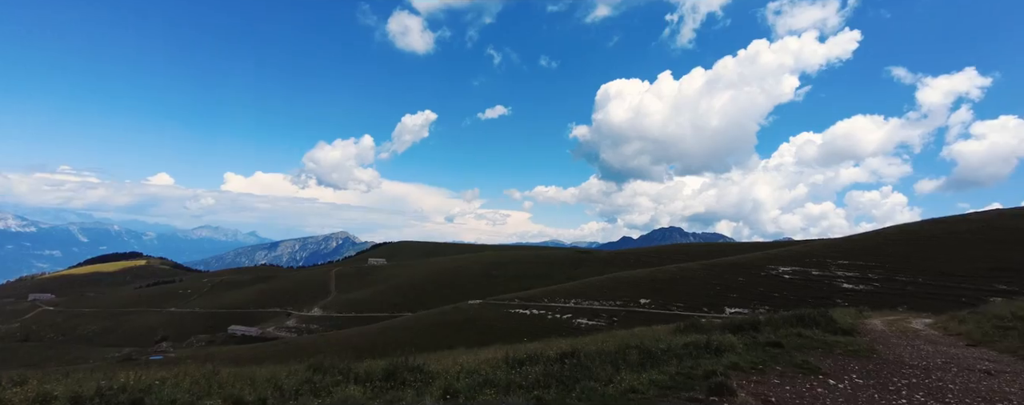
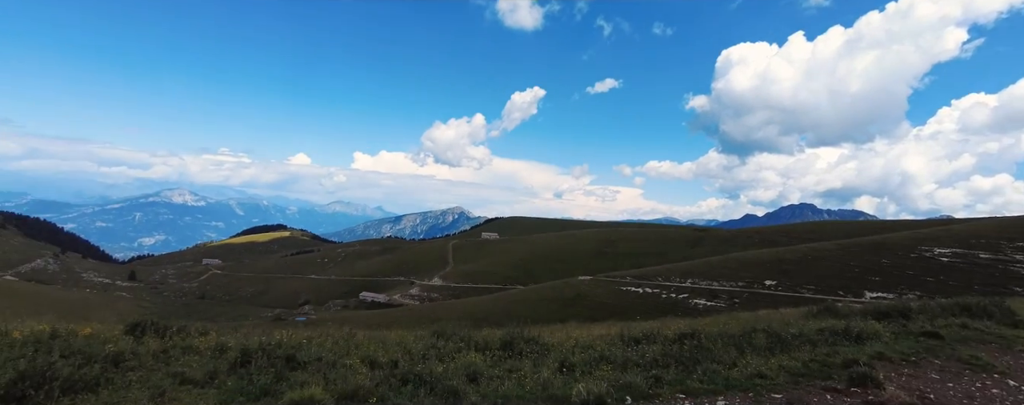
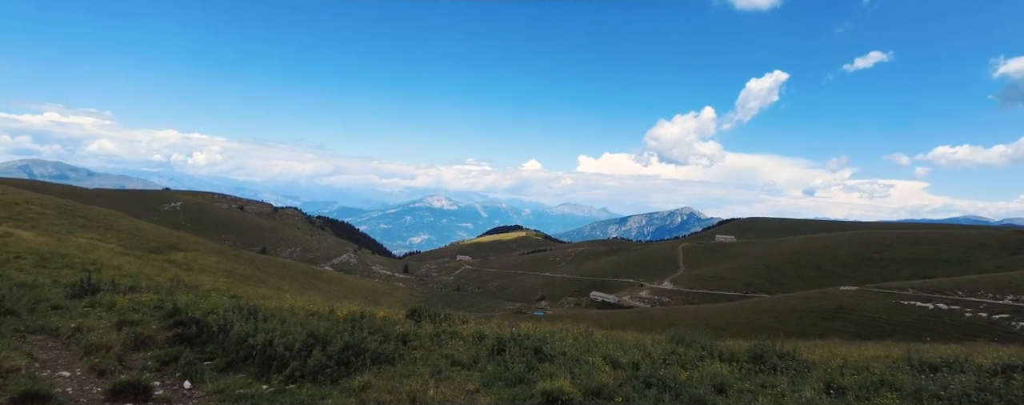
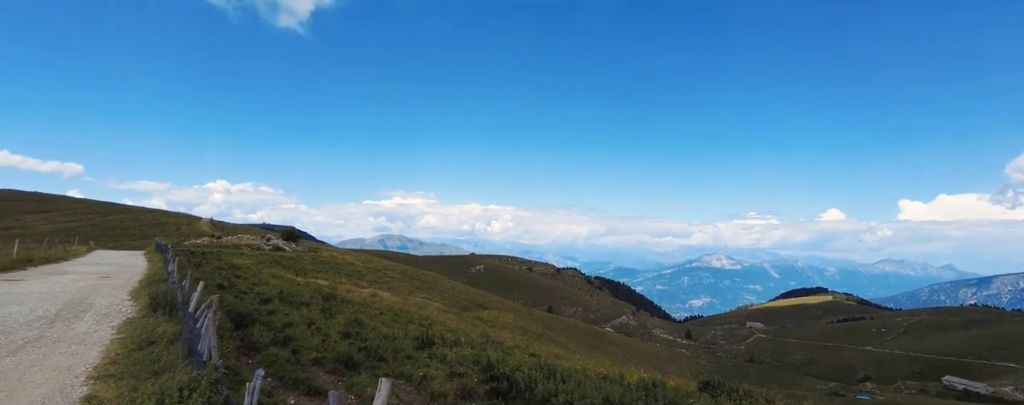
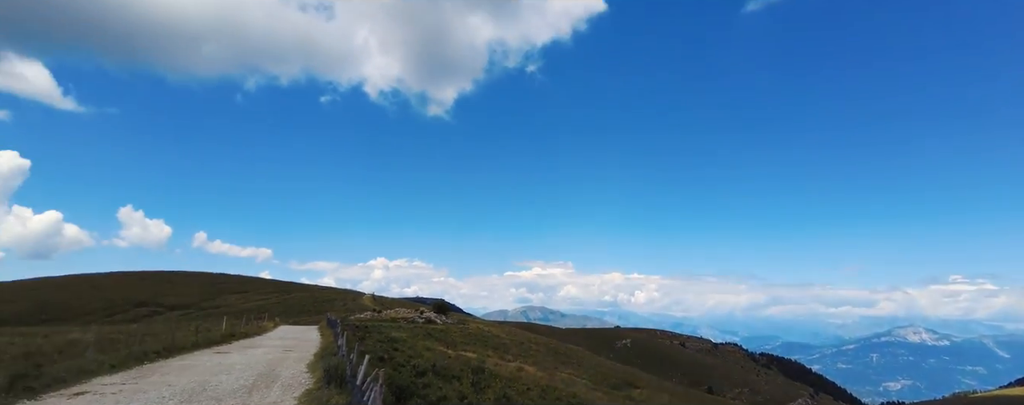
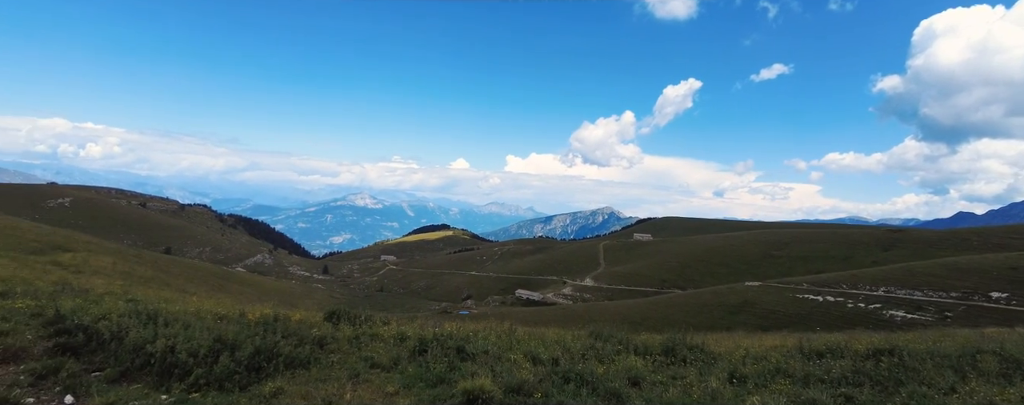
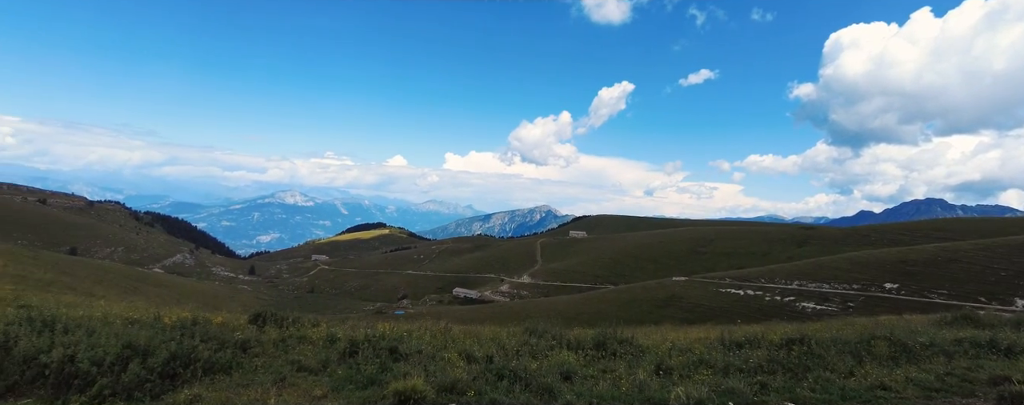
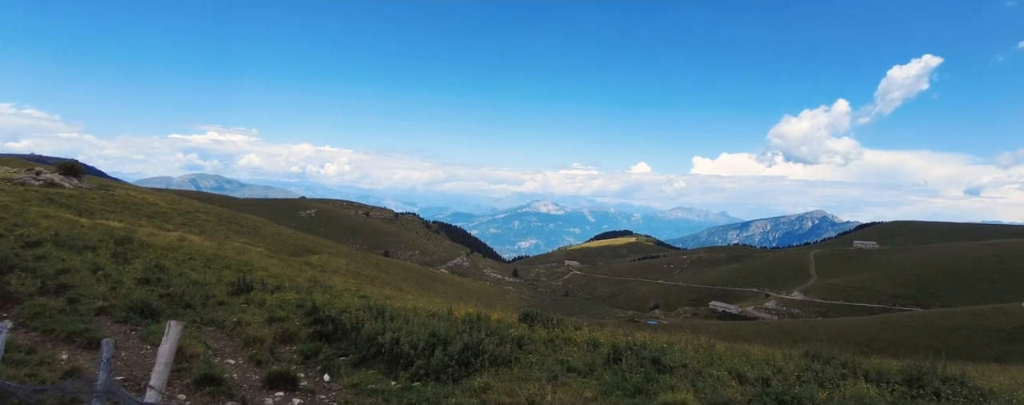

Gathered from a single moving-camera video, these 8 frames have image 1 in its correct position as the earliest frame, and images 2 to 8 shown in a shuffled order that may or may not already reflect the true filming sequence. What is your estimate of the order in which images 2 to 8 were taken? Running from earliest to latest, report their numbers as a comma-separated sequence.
2, 7, 6, 3, 8, 4, 5
